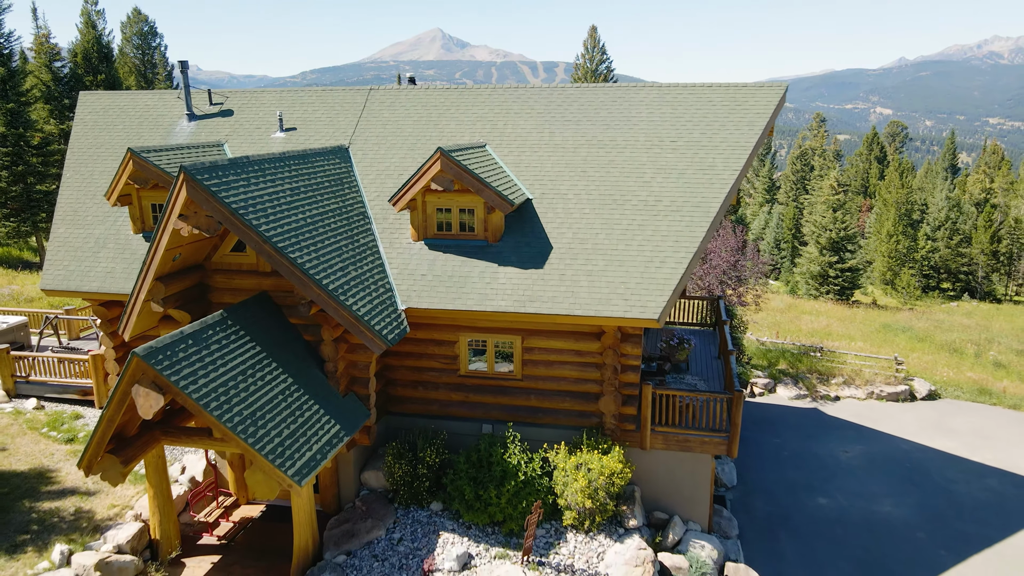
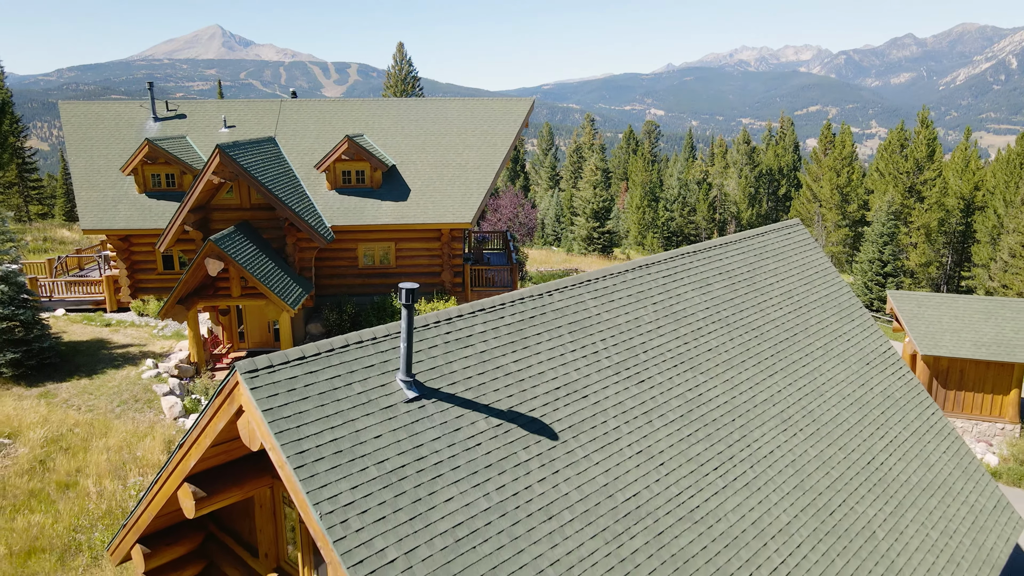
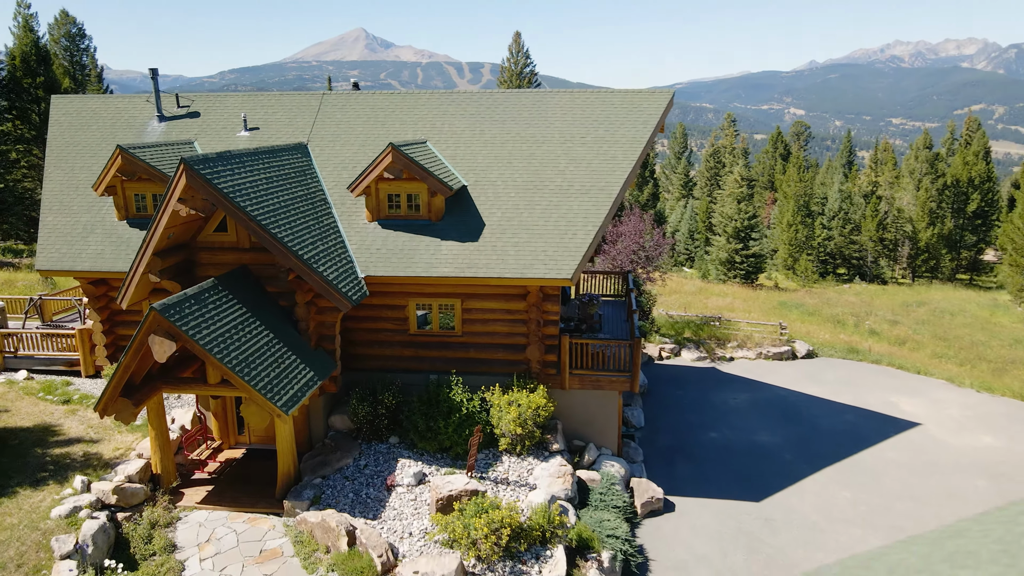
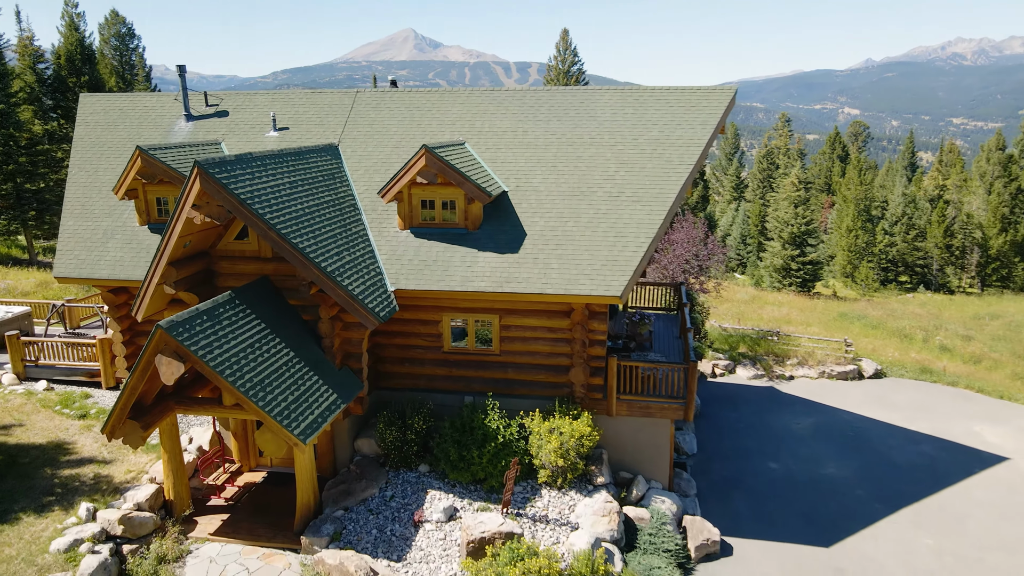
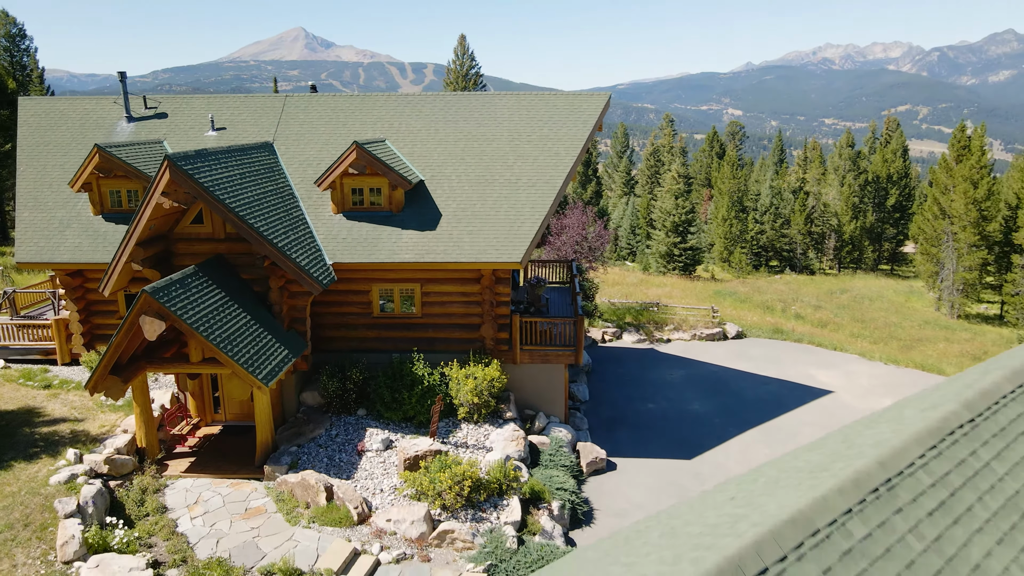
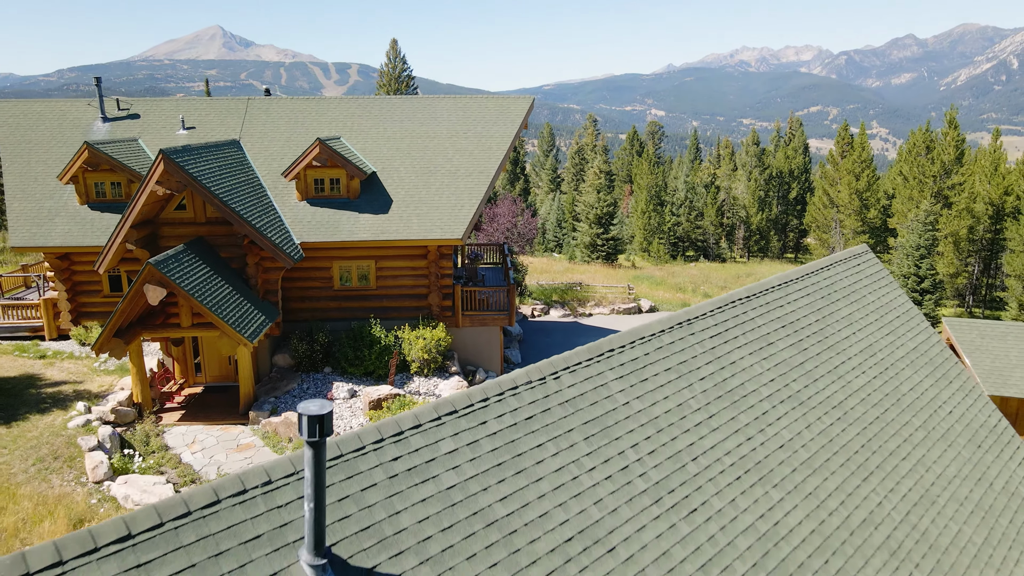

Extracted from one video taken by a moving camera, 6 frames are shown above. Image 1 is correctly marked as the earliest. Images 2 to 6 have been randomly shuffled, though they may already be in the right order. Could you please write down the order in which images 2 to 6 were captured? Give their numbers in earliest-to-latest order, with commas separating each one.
4, 3, 5, 6, 2
